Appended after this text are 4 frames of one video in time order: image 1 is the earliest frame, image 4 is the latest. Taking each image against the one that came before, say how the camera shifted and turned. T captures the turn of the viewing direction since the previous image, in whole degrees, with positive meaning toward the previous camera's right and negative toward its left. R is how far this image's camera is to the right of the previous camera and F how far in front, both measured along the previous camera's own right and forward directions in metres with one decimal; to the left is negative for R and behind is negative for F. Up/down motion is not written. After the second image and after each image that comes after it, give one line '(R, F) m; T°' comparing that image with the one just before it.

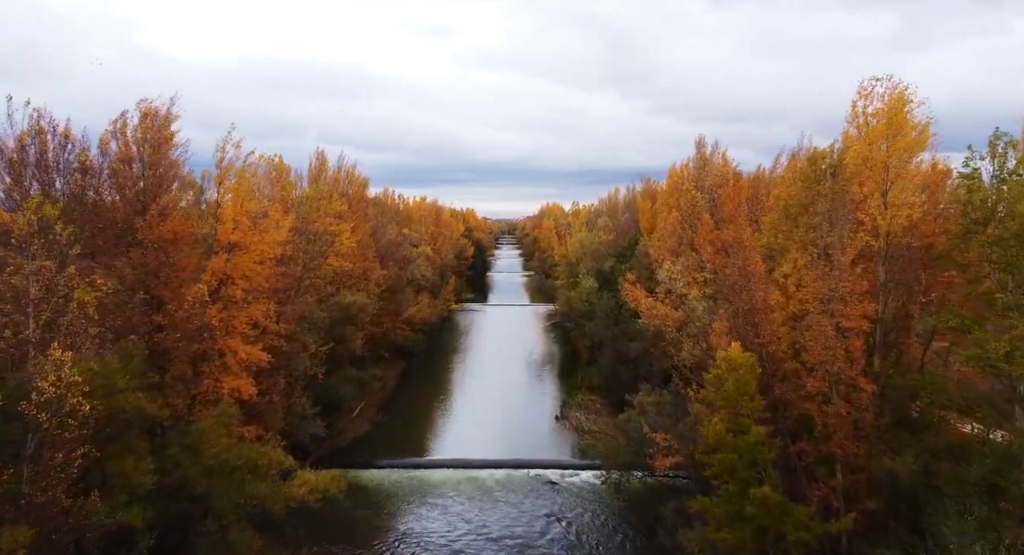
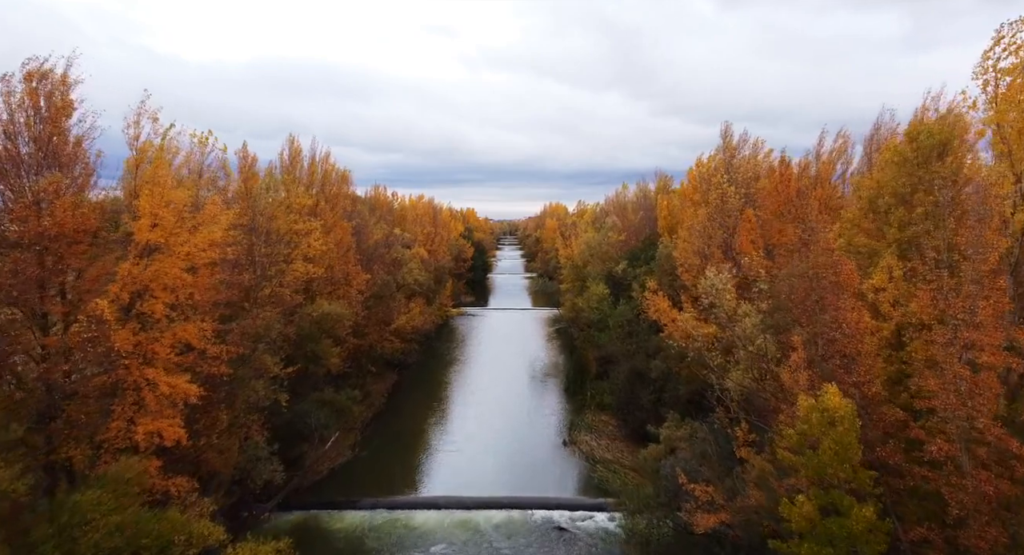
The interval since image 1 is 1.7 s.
(0.0, +4.4) m; 0°
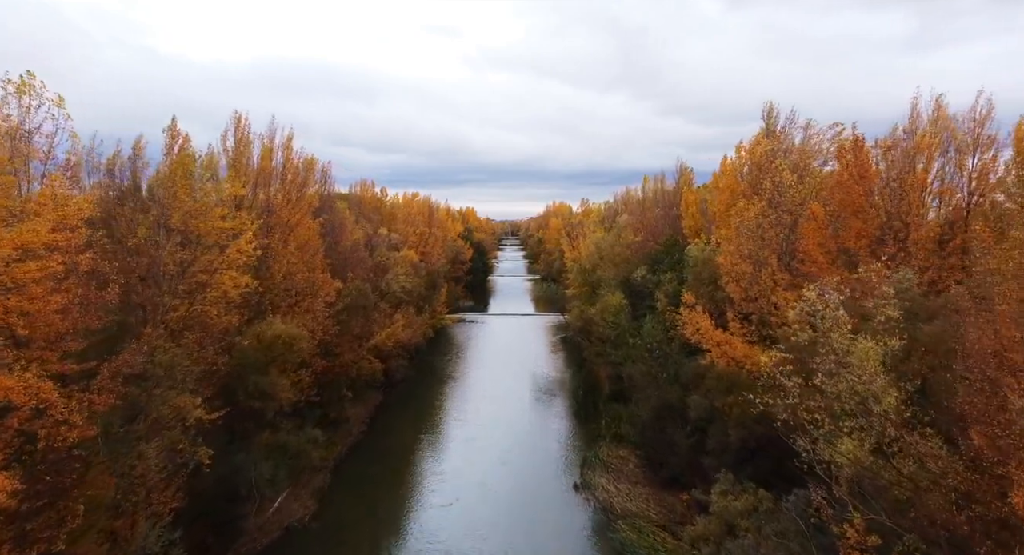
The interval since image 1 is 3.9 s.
(0.0, +5.7) m; 0°
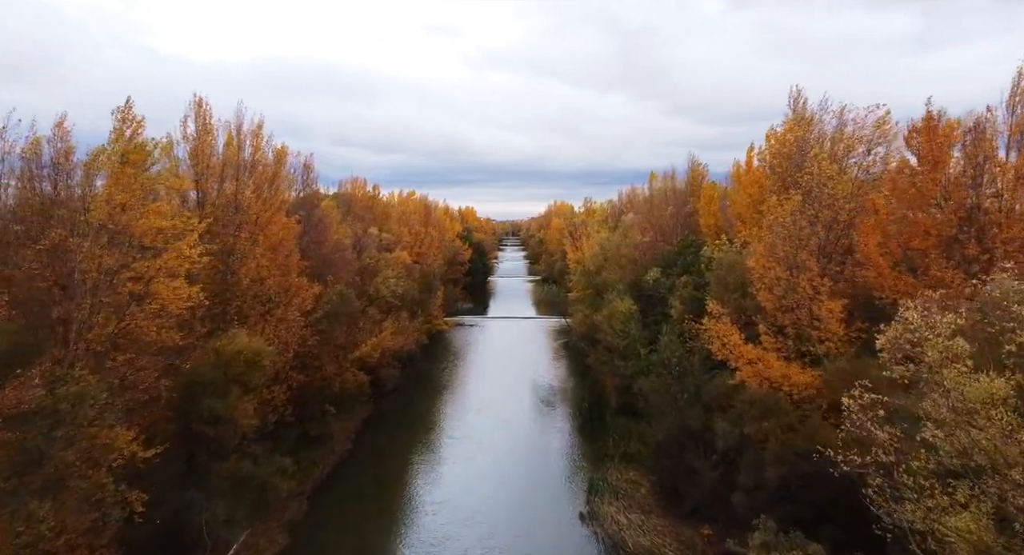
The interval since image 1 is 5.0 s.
(+0.1, +2.9) m; 0°
